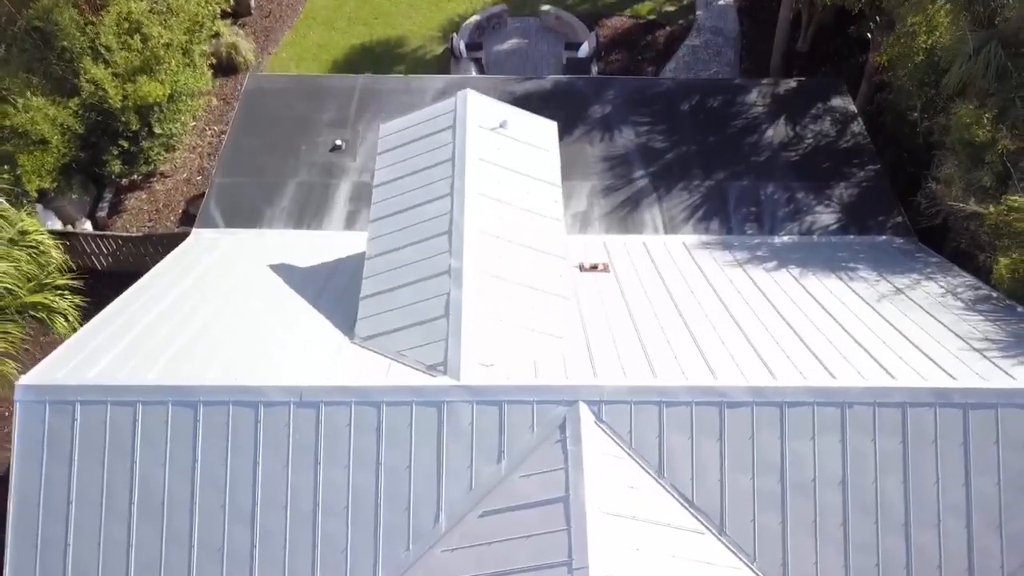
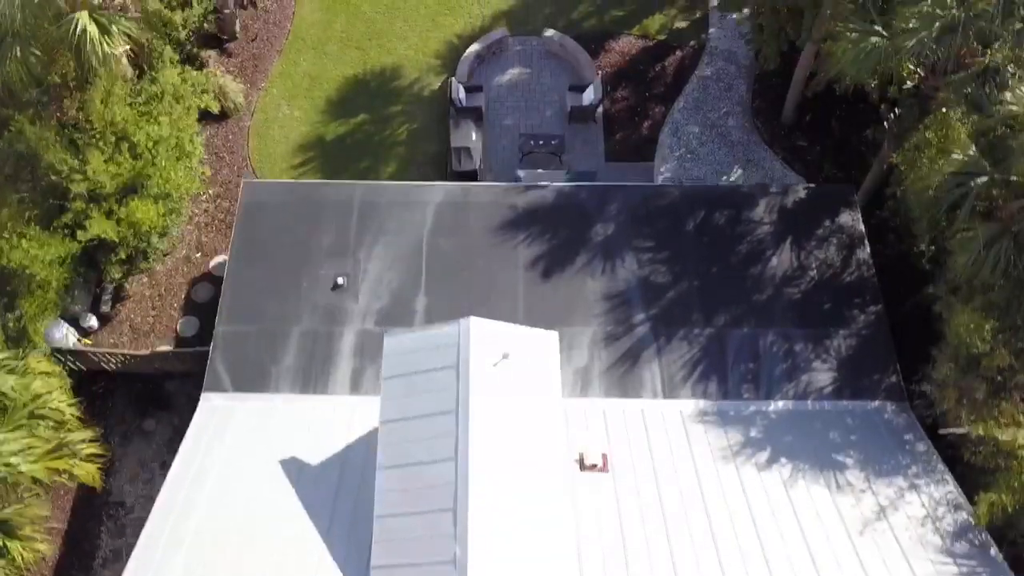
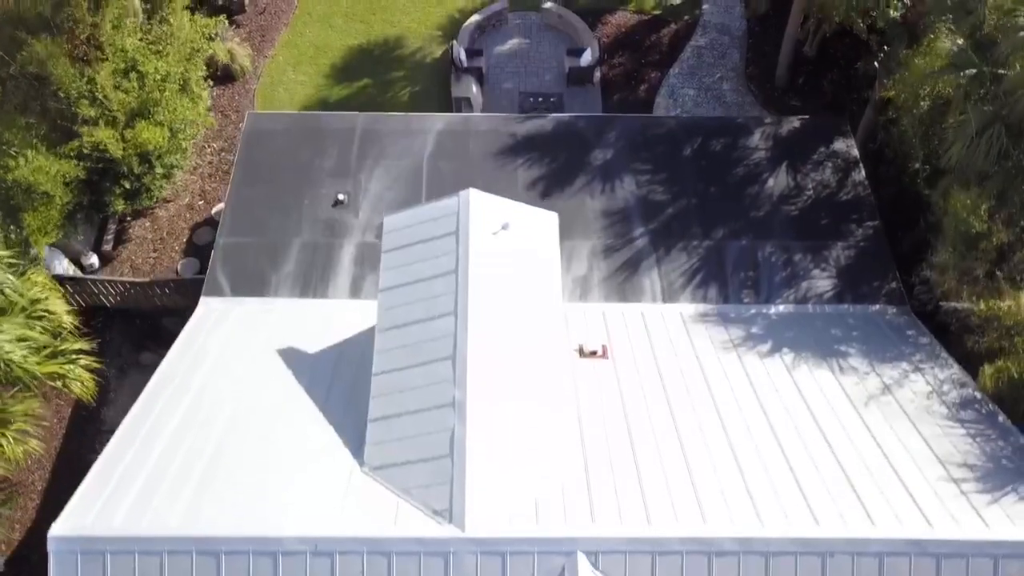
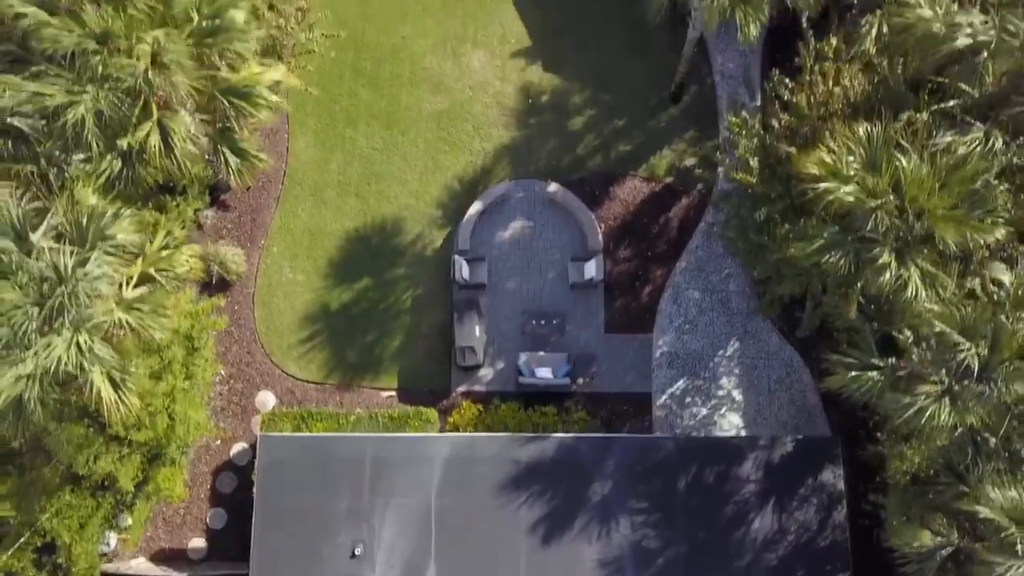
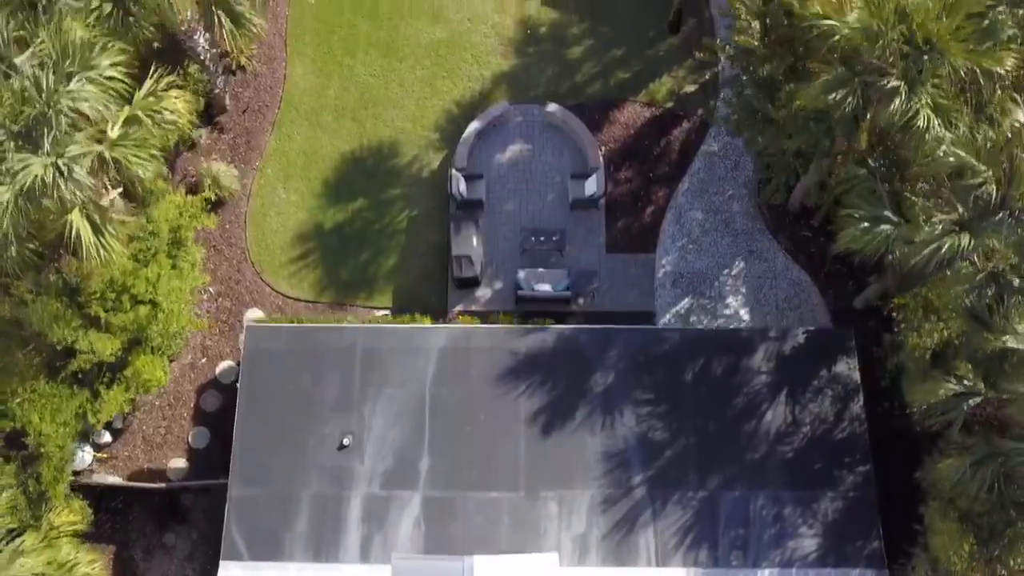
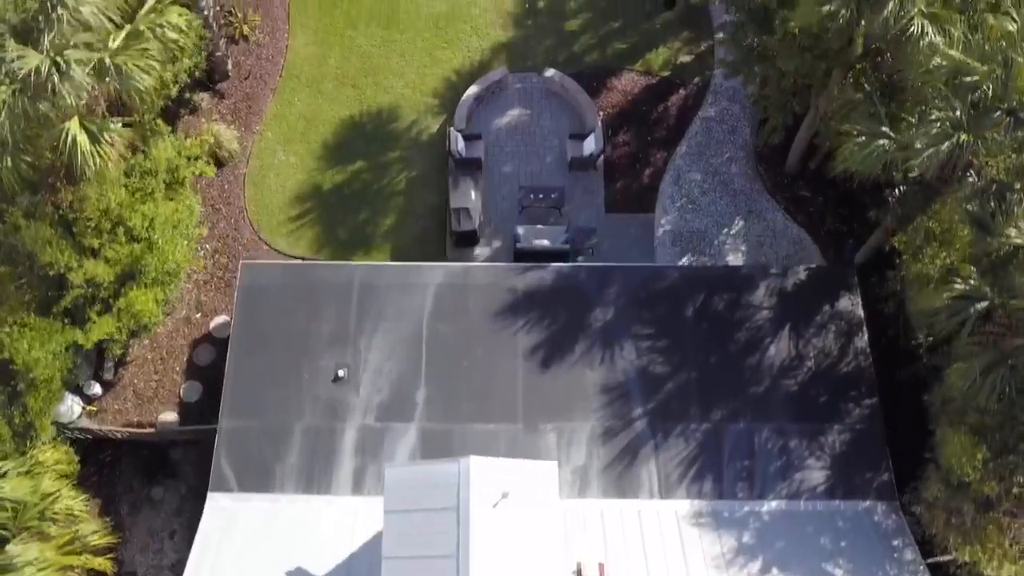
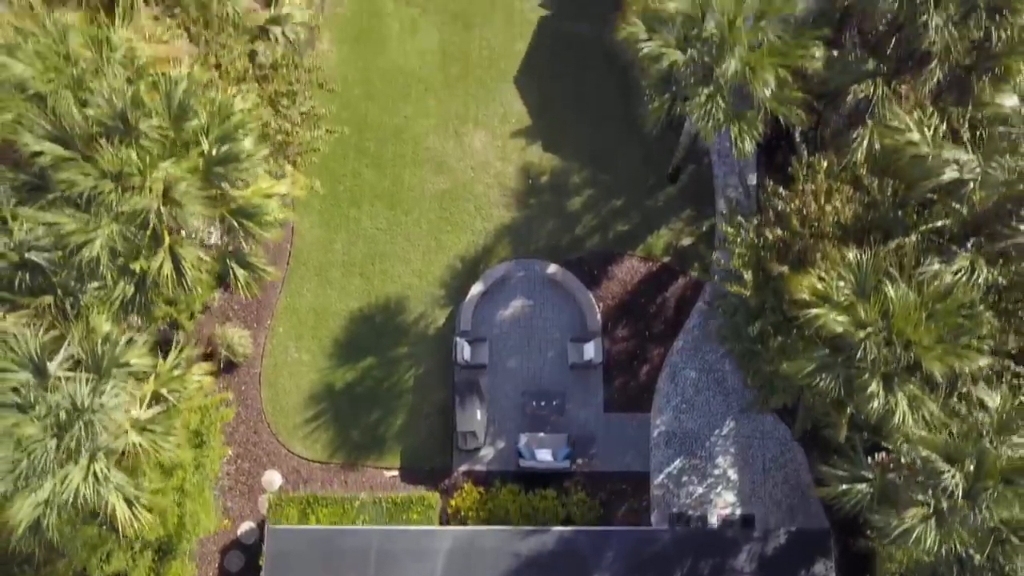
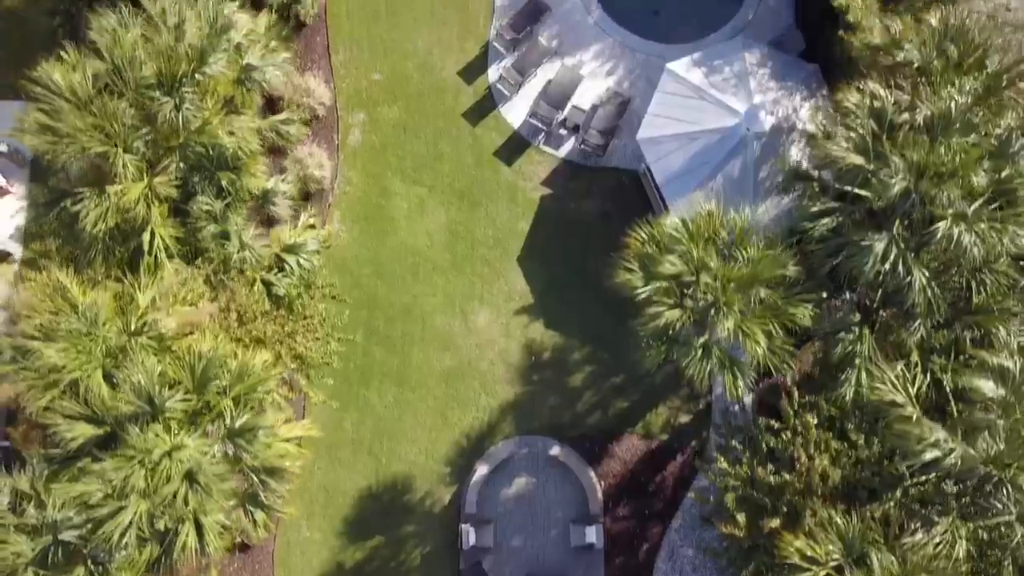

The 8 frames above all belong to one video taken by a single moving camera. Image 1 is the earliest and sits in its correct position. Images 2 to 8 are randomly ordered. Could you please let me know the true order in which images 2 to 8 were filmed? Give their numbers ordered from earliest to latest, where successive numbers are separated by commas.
3, 2, 6, 5, 4, 7, 8
